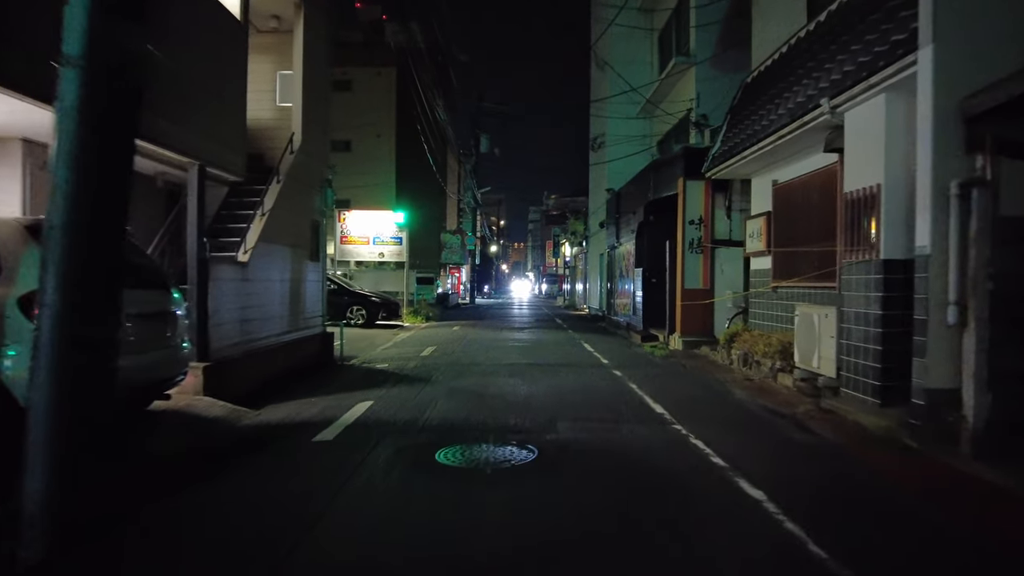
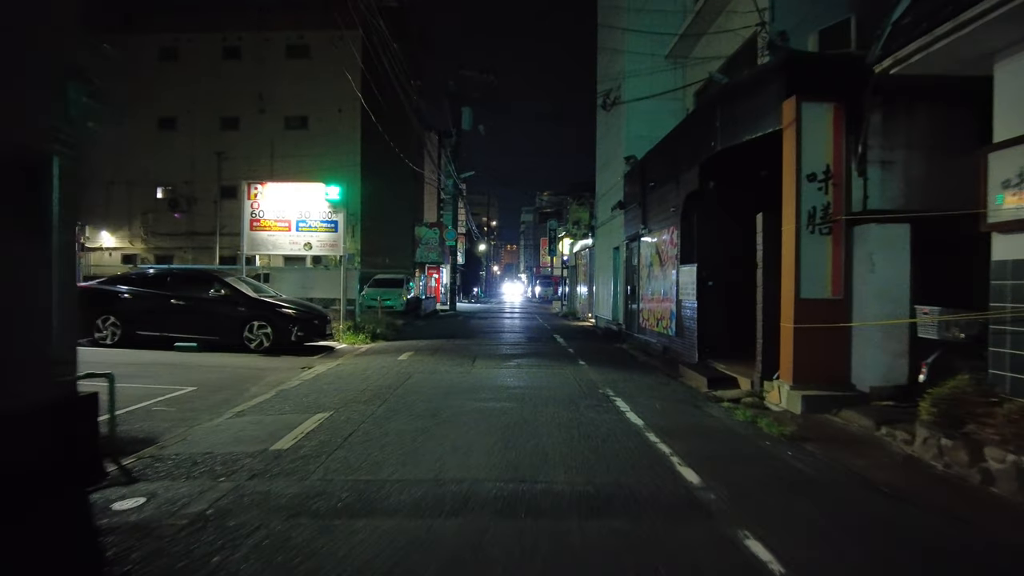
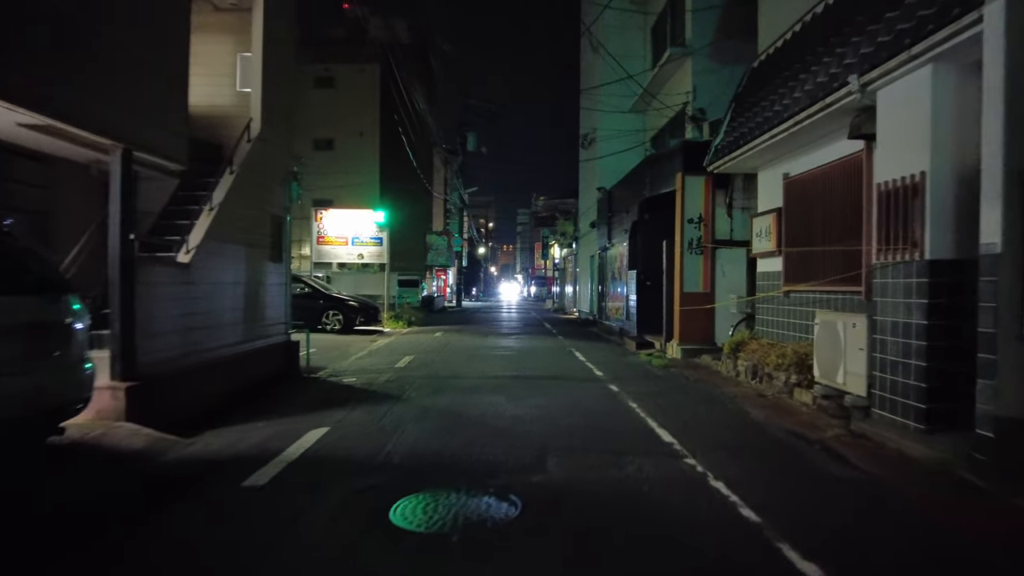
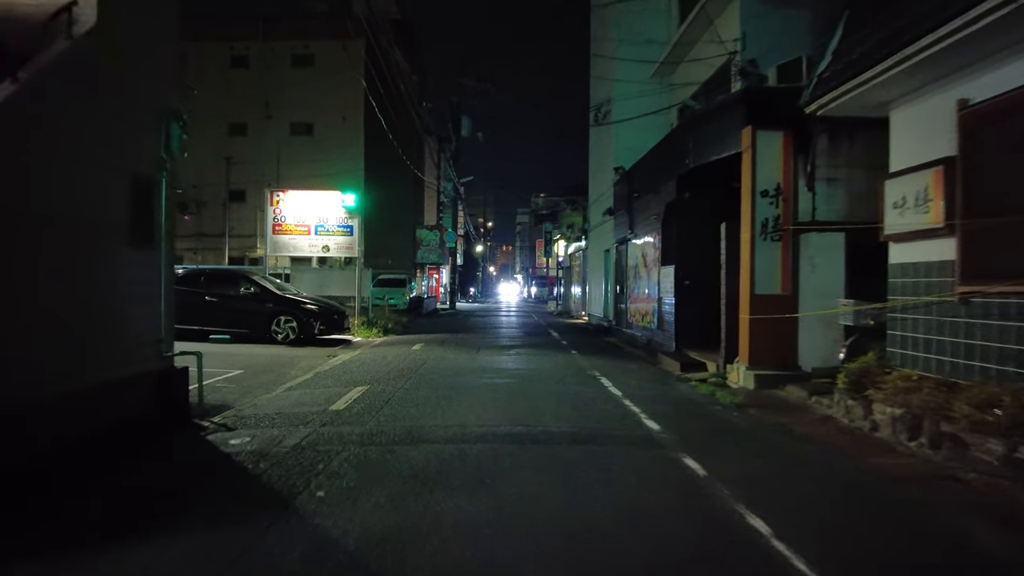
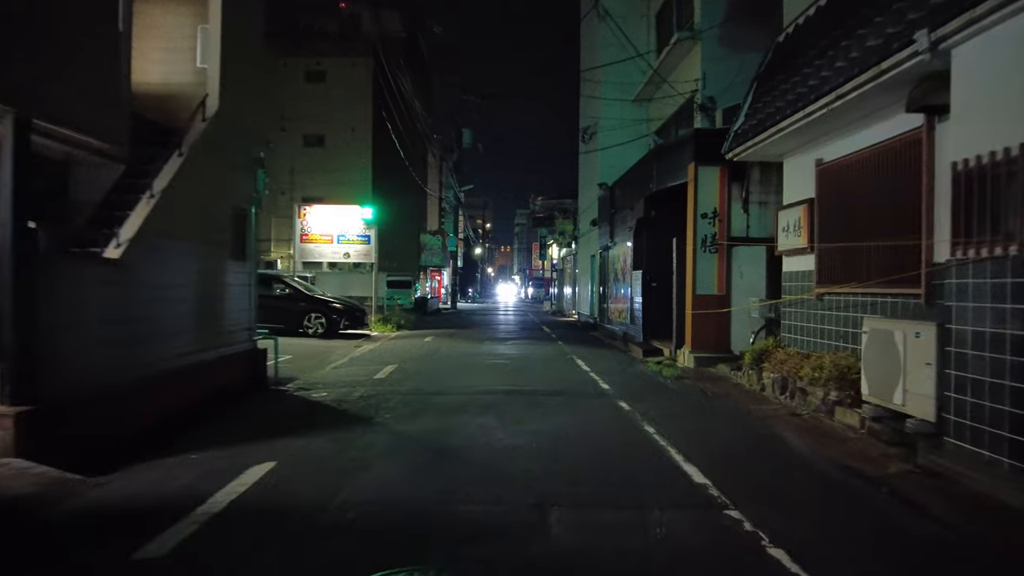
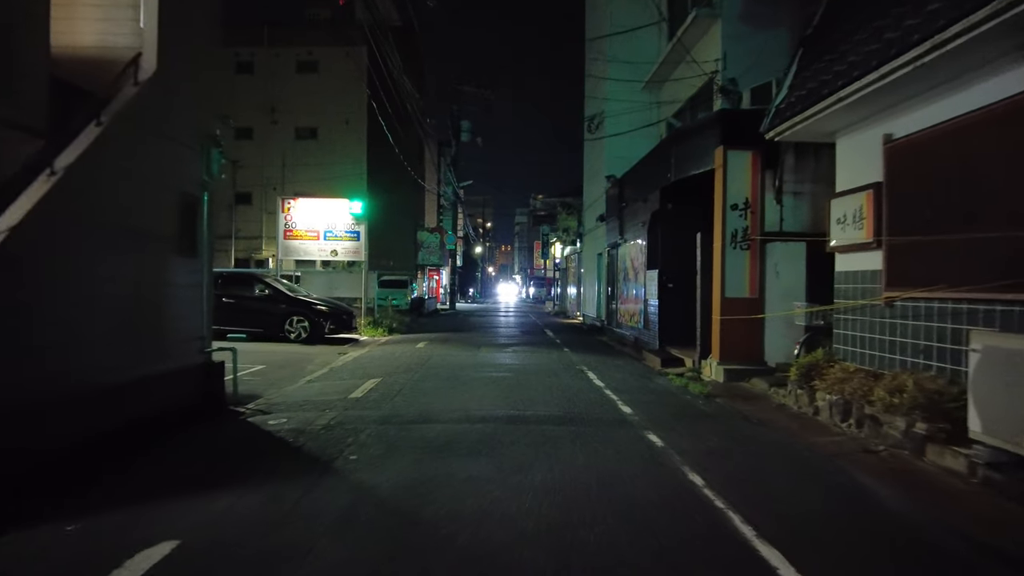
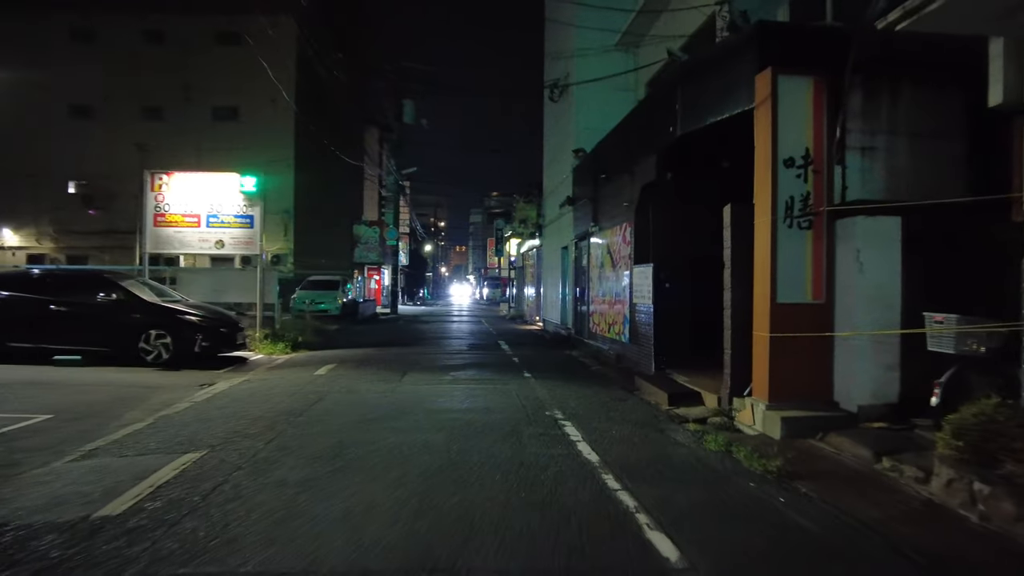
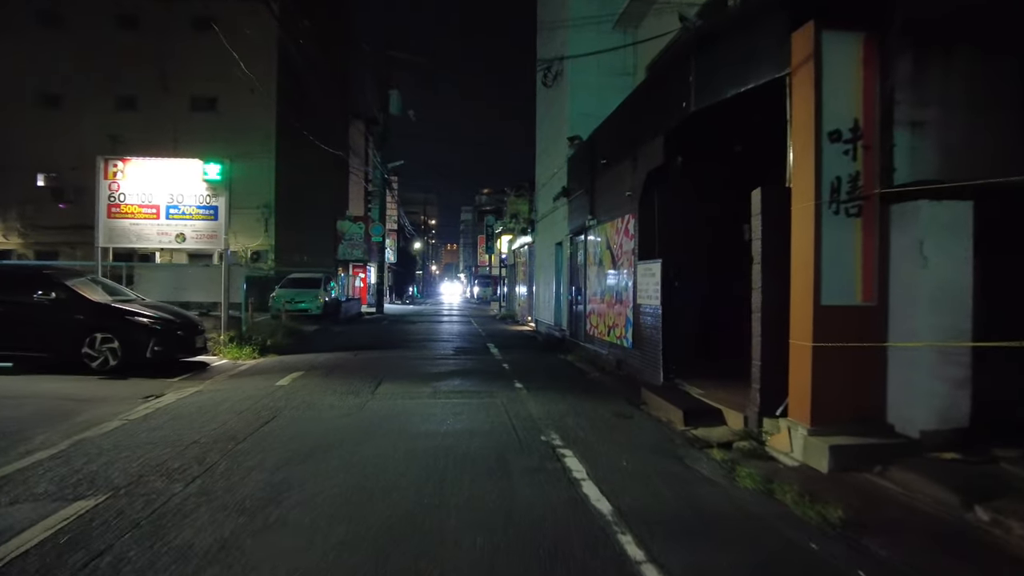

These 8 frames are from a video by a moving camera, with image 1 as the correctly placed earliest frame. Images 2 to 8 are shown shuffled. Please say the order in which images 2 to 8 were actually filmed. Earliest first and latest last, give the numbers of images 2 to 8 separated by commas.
3, 5, 6, 4, 2, 7, 8
